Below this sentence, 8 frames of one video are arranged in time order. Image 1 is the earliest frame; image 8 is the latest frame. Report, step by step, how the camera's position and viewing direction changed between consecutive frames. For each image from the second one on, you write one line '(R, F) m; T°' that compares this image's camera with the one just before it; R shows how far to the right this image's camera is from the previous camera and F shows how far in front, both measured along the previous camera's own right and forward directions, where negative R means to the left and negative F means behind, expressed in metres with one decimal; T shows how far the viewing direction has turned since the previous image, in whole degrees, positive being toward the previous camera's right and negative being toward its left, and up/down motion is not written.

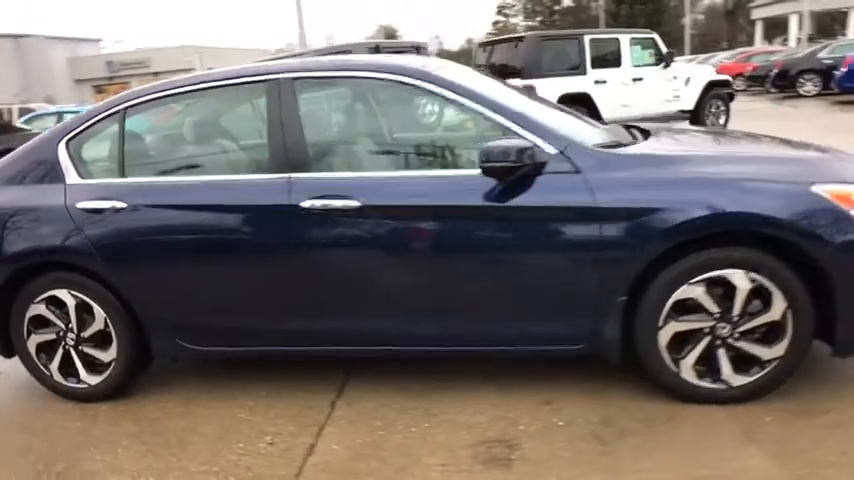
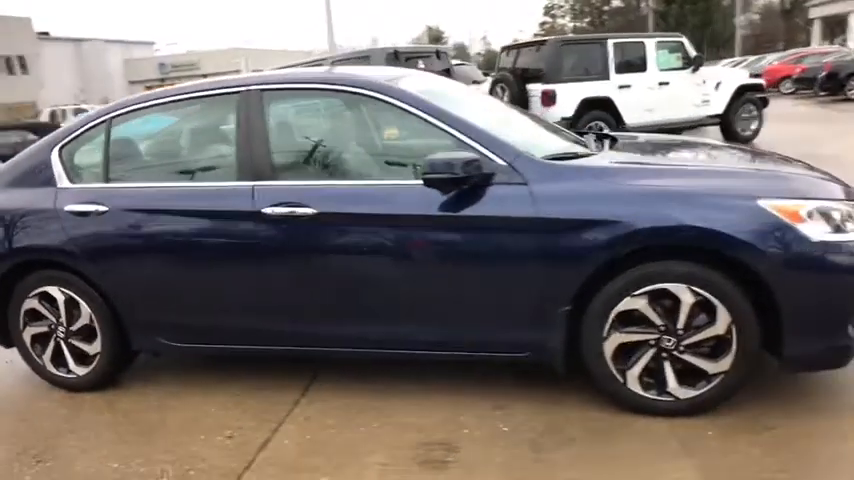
(+0.5, -0.1) m; -4°
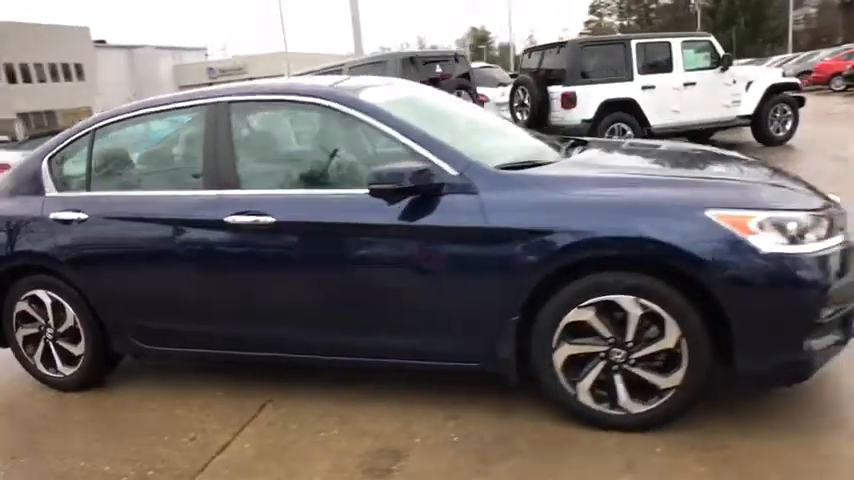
(+0.5, 0.0) m; -4°
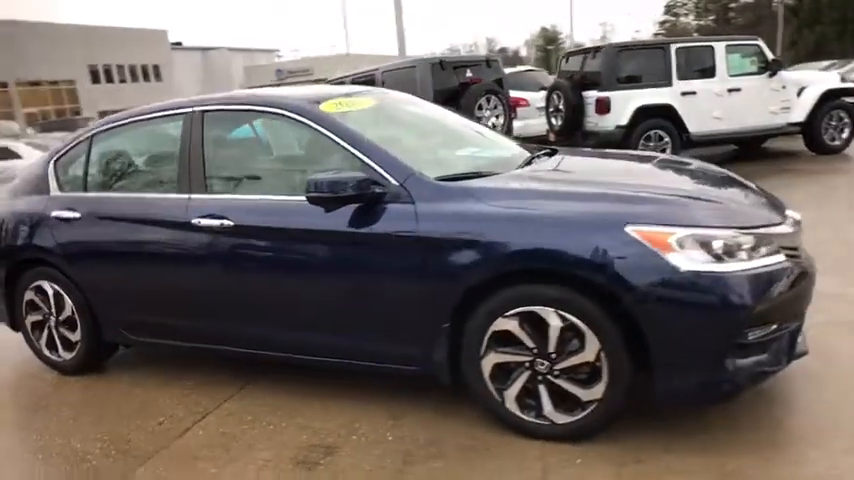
(+0.7, -0.1) m; -6°
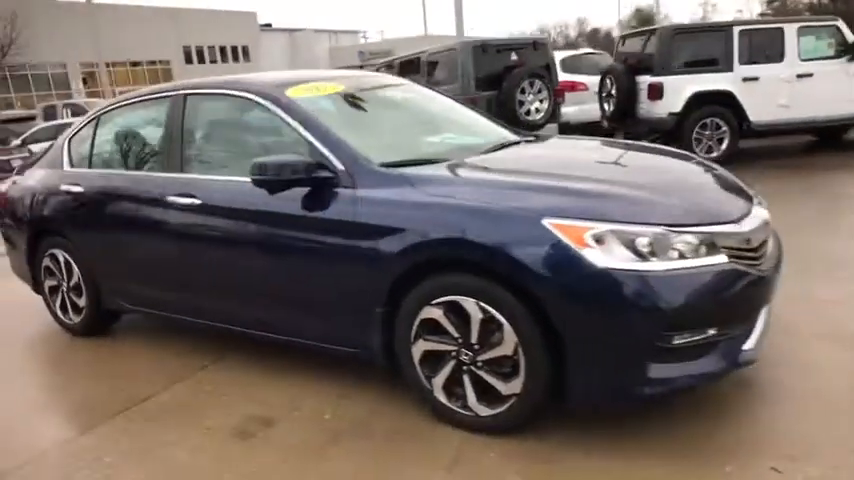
(+0.7, 0.0) m; -7°
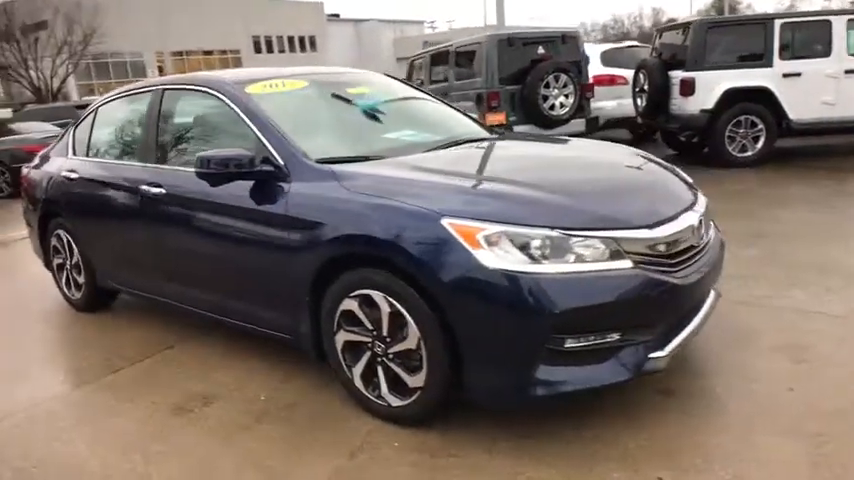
(+0.7, -0.1) m; -6°
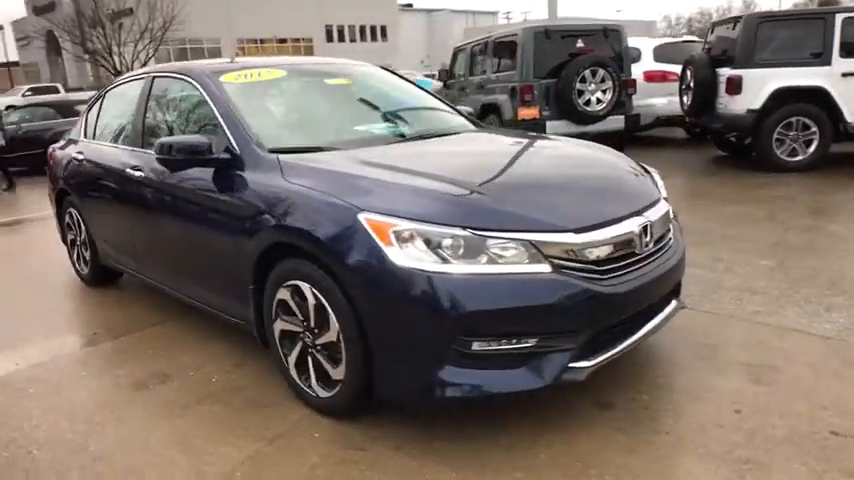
(+0.7, +0.1) m; -6°
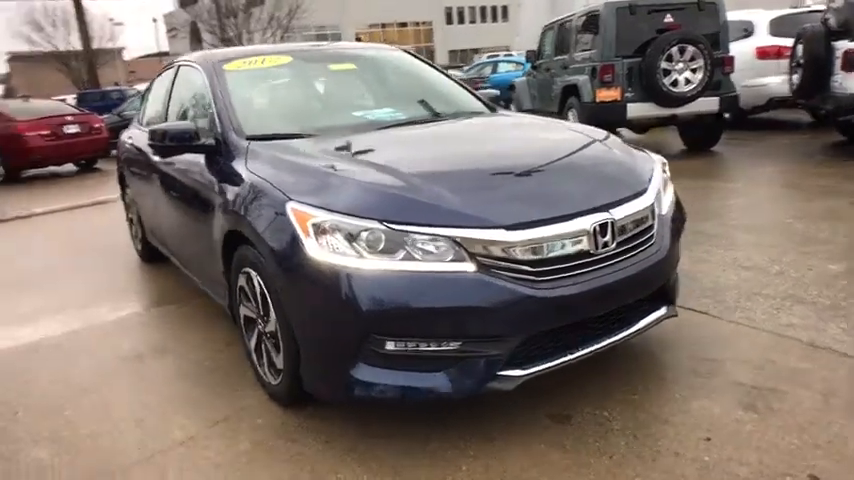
(+0.8, +0.2) m; -11°
